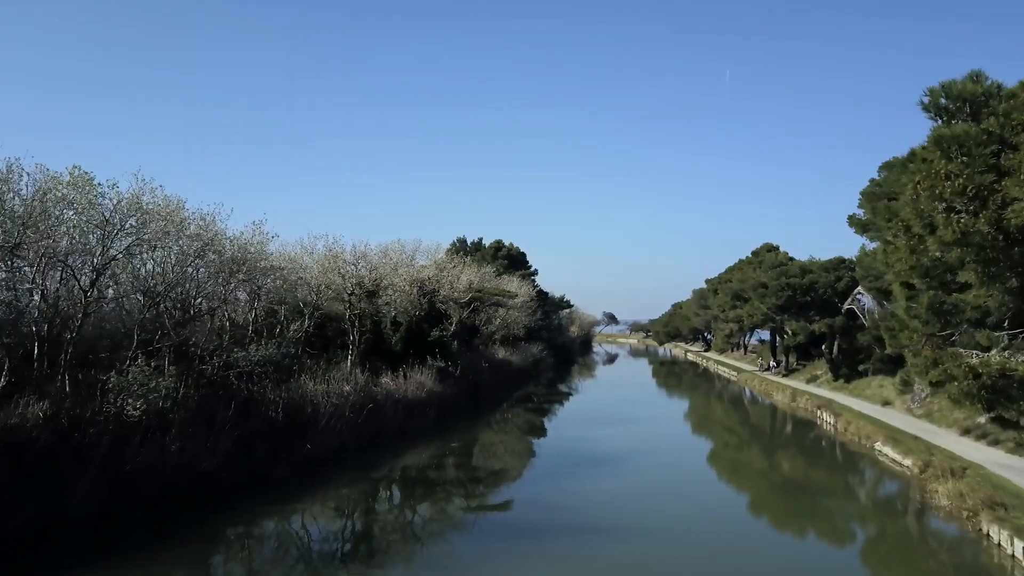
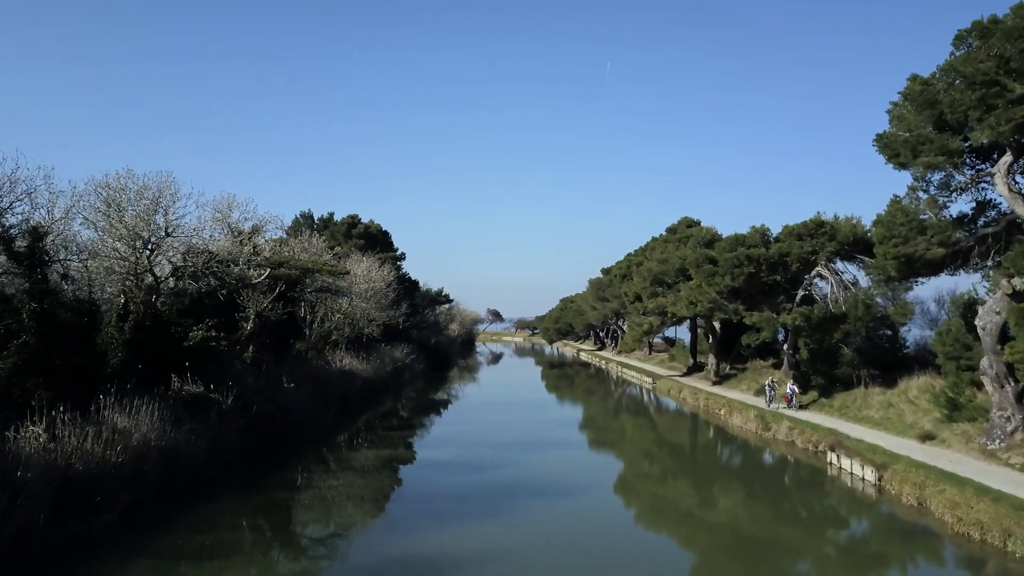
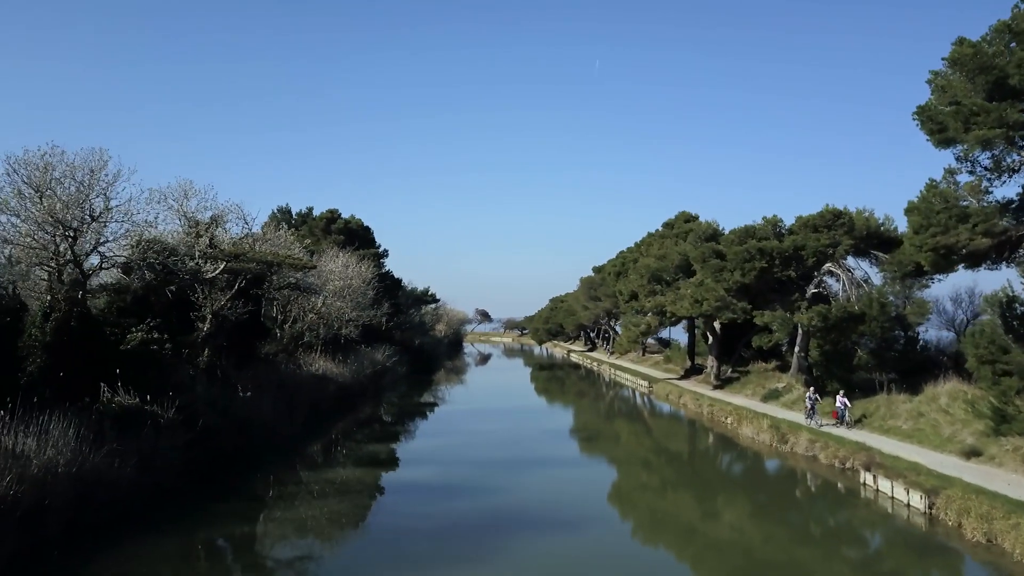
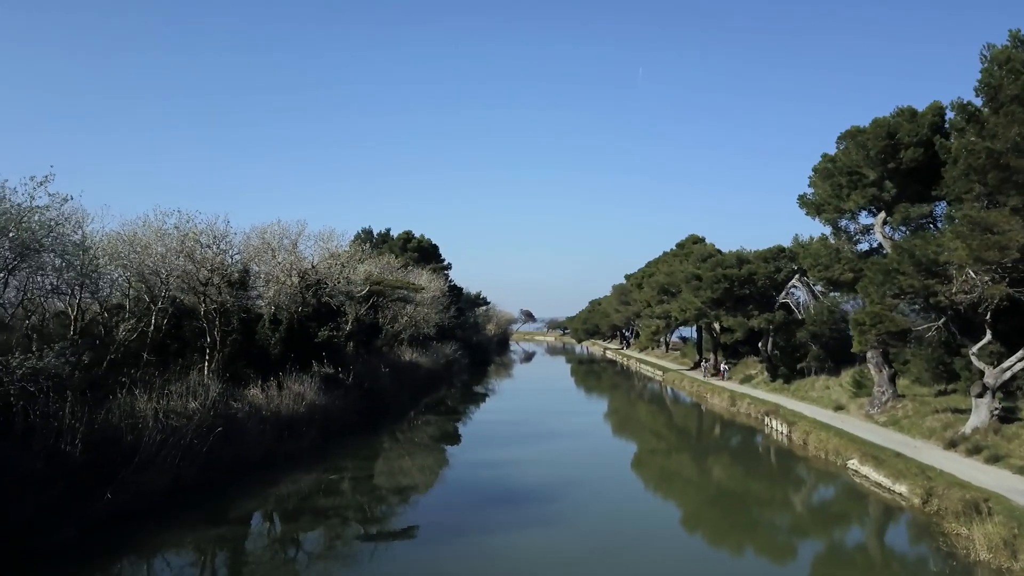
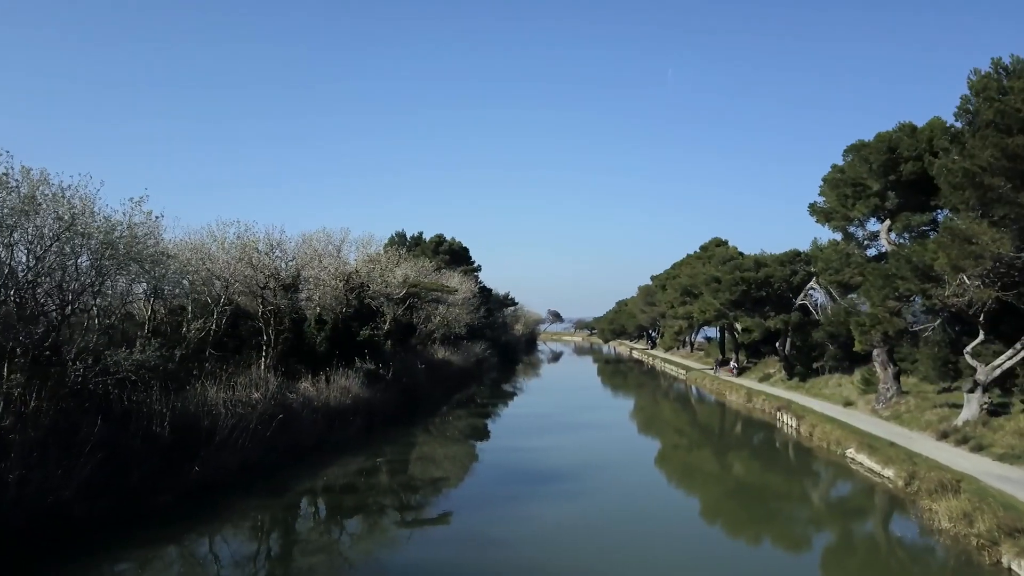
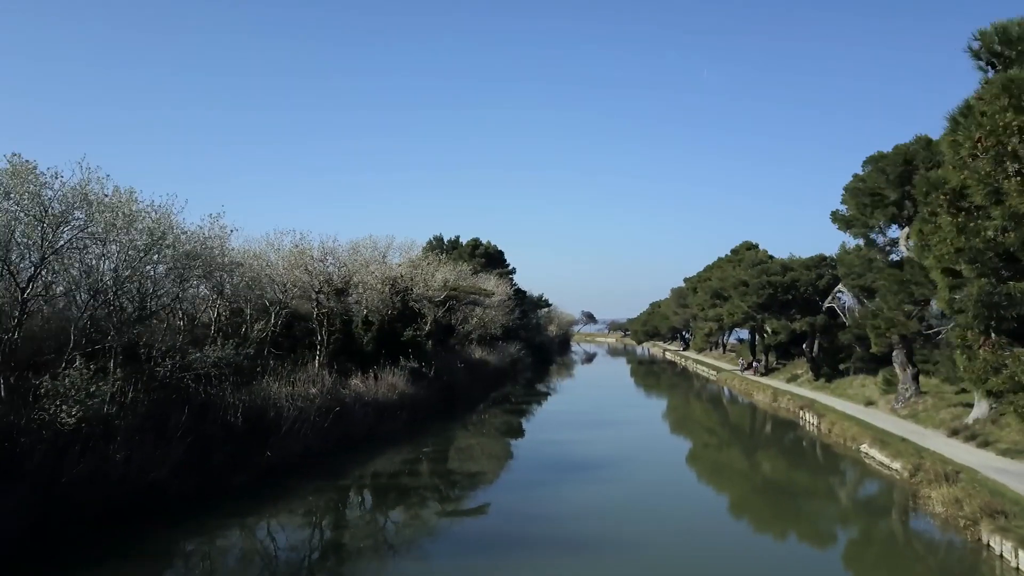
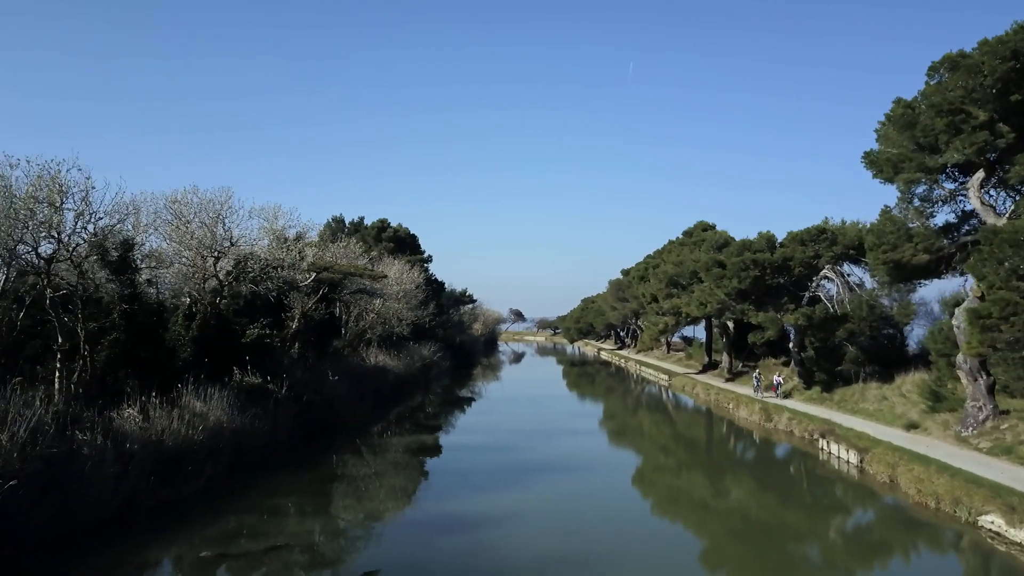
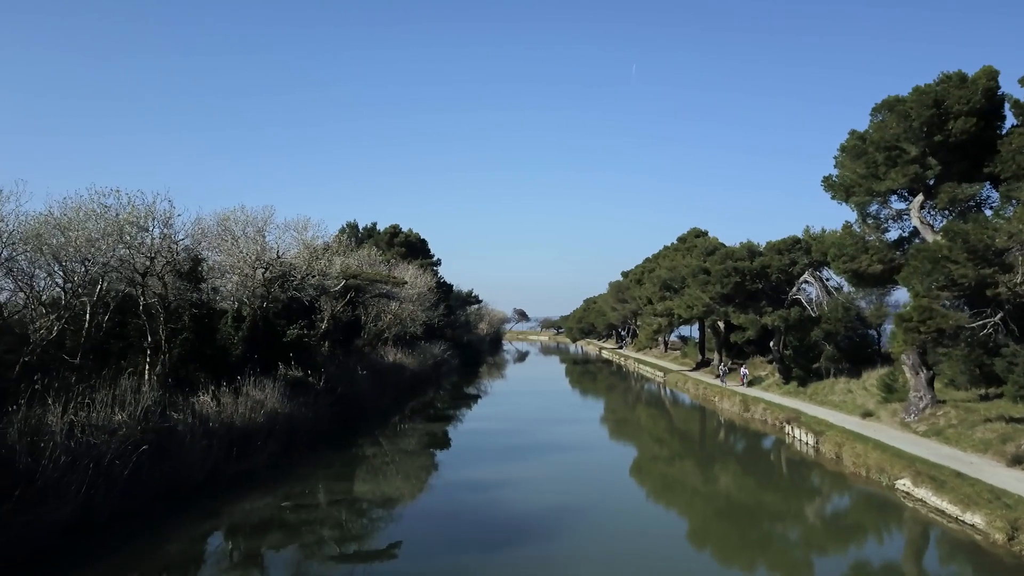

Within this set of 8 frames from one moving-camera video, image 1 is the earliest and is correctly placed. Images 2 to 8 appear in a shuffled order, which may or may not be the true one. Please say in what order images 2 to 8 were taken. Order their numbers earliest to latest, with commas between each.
6, 5, 4, 8, 7, 2, 3
